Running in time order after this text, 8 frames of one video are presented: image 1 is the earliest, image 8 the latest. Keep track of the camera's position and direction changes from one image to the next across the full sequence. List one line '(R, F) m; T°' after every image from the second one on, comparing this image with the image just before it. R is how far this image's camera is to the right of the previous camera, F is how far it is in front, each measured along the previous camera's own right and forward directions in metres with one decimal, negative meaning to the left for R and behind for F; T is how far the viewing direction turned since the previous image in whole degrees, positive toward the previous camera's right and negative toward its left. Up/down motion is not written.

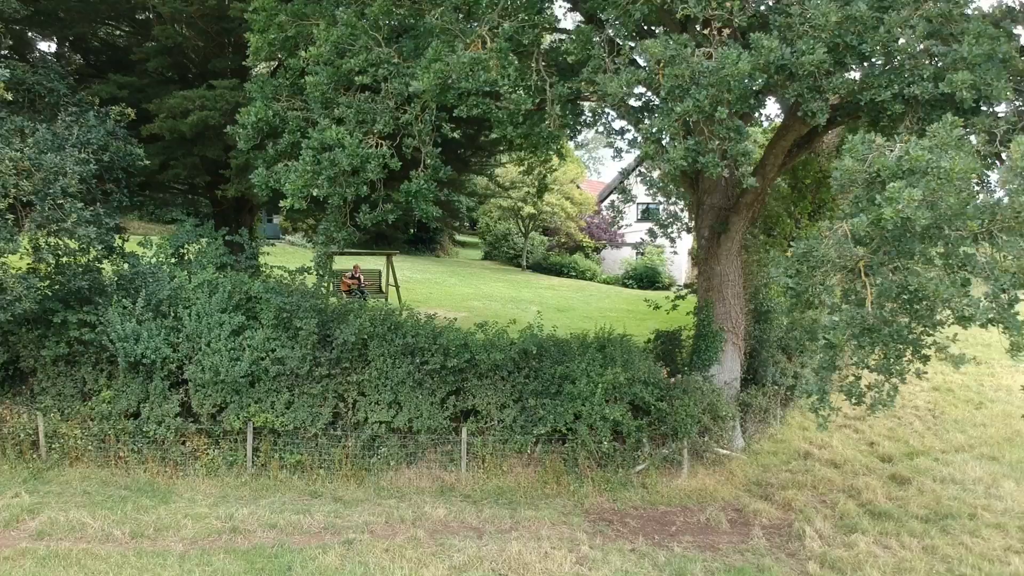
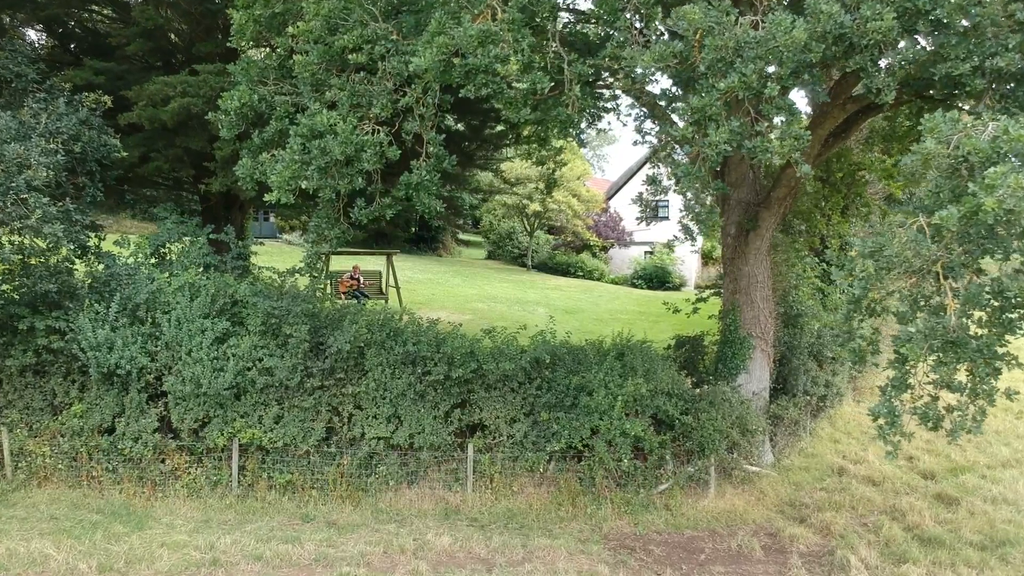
(-0.1, +0.6) m; 0°
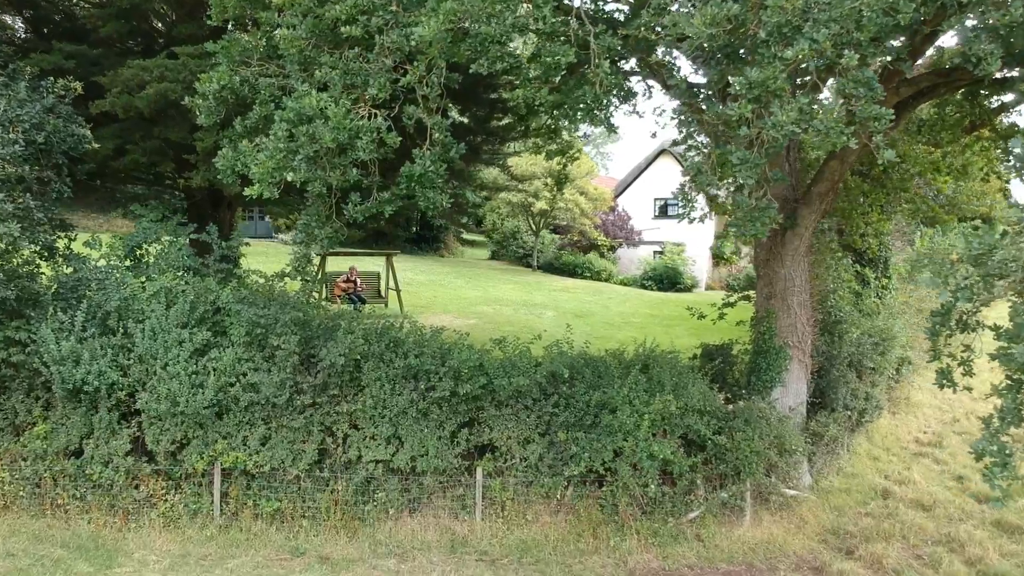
(-0.1, +0.7) m; 0°
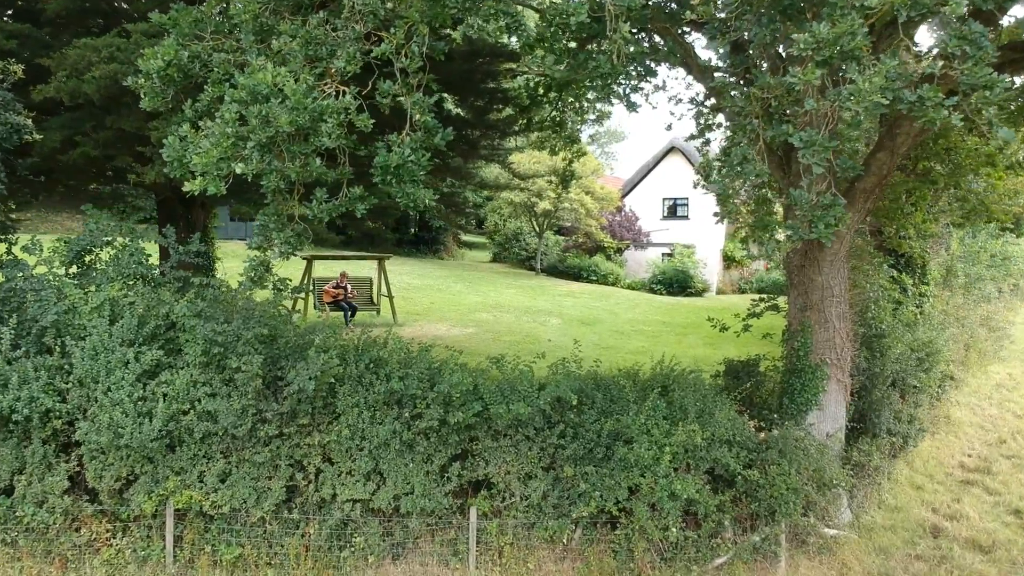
(0.0, +0.8) m; 0°
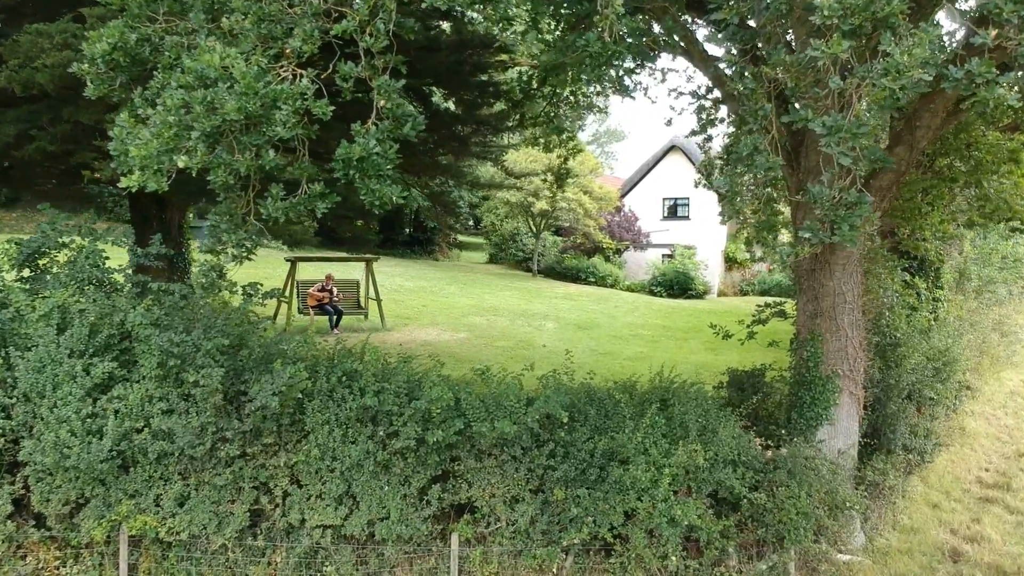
(+0.1, +0.4) m; 0°
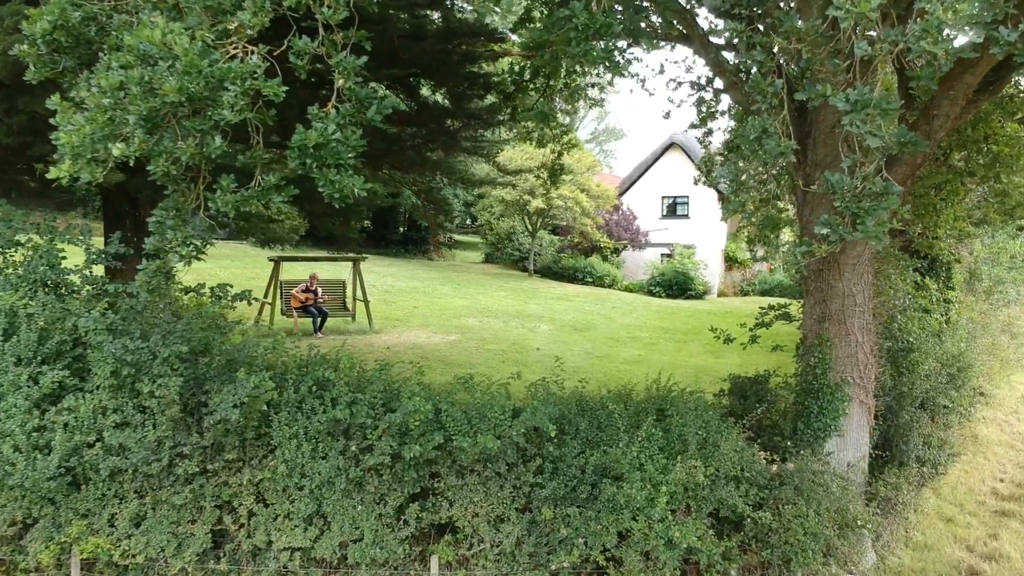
(+0.1, +0.3) m; 0°
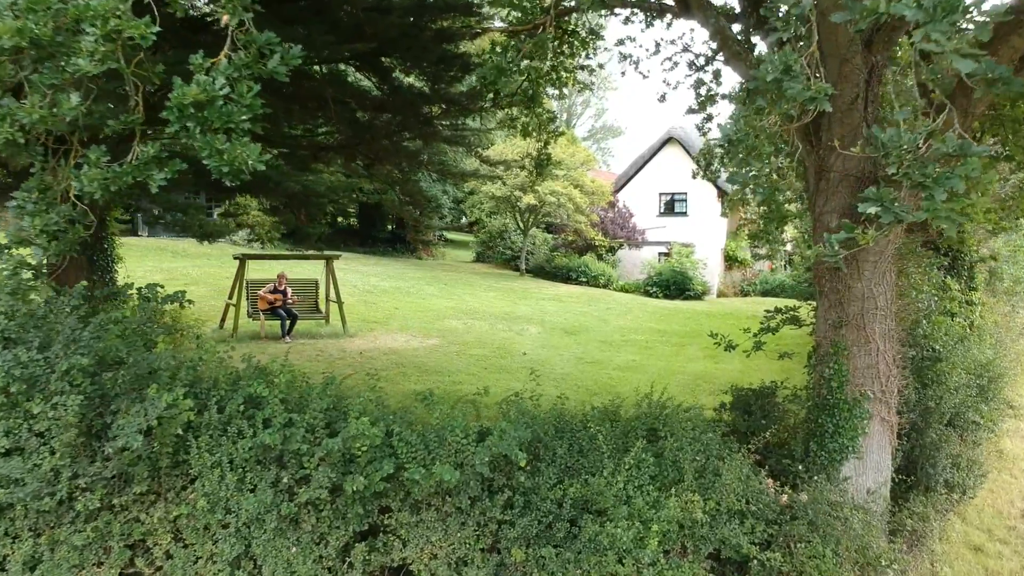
(+0.1, +0.6) m; 0°
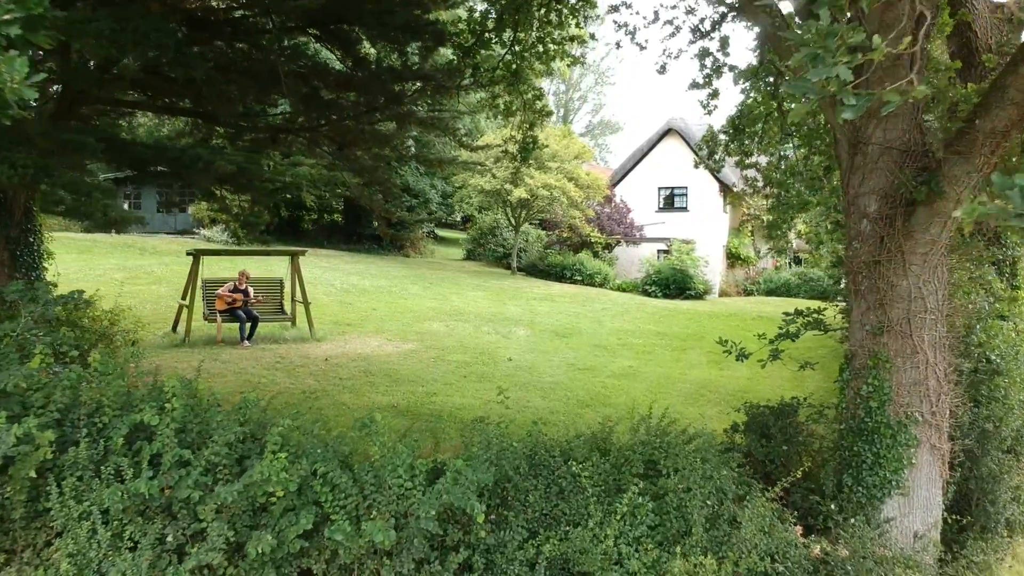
(+0.1, +0.8) m; 0°
